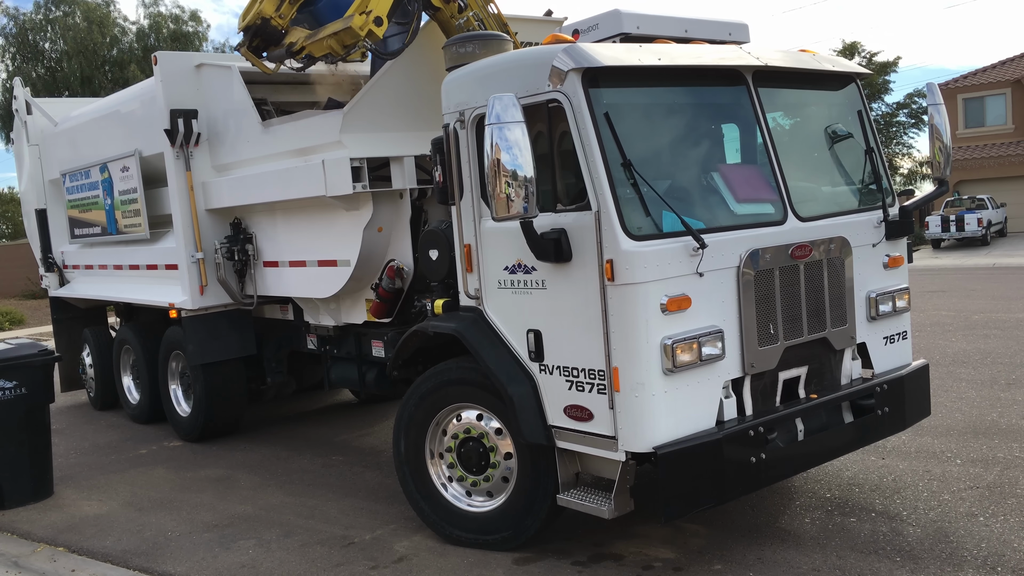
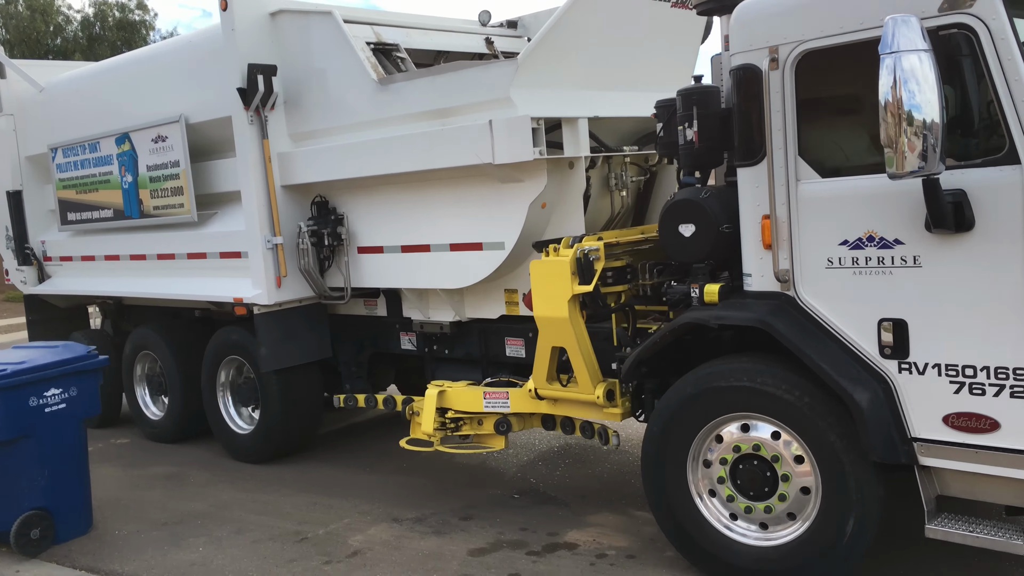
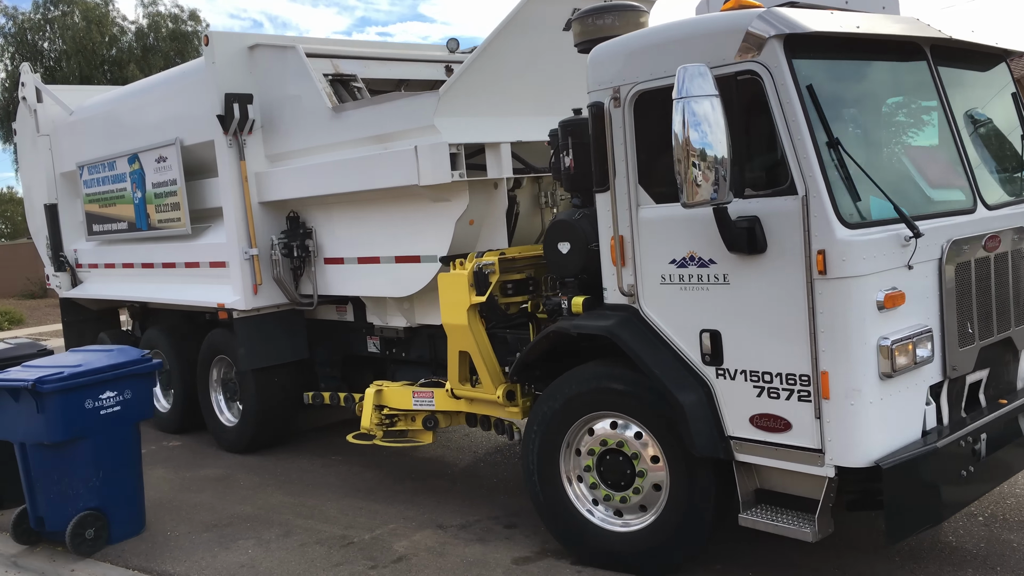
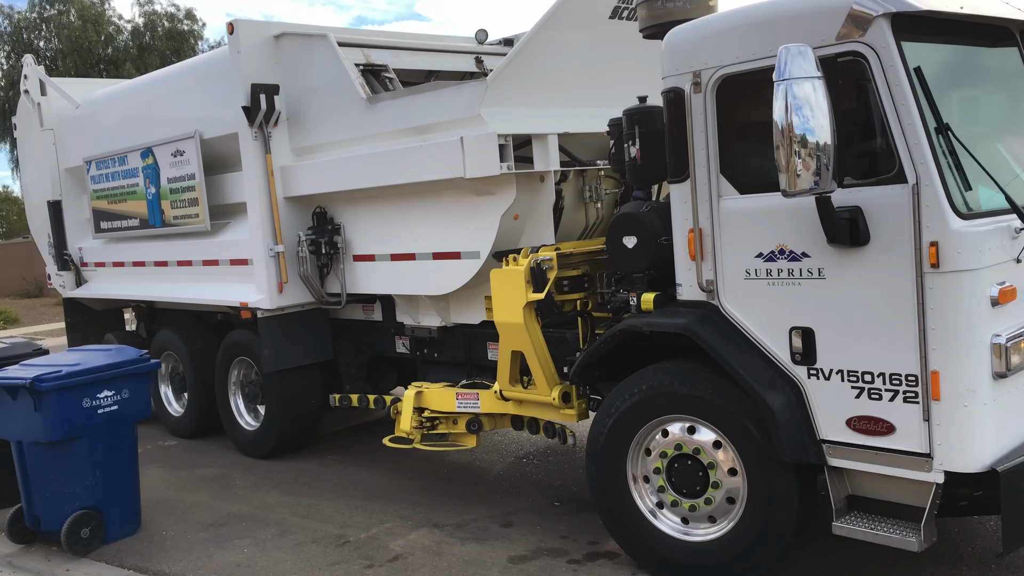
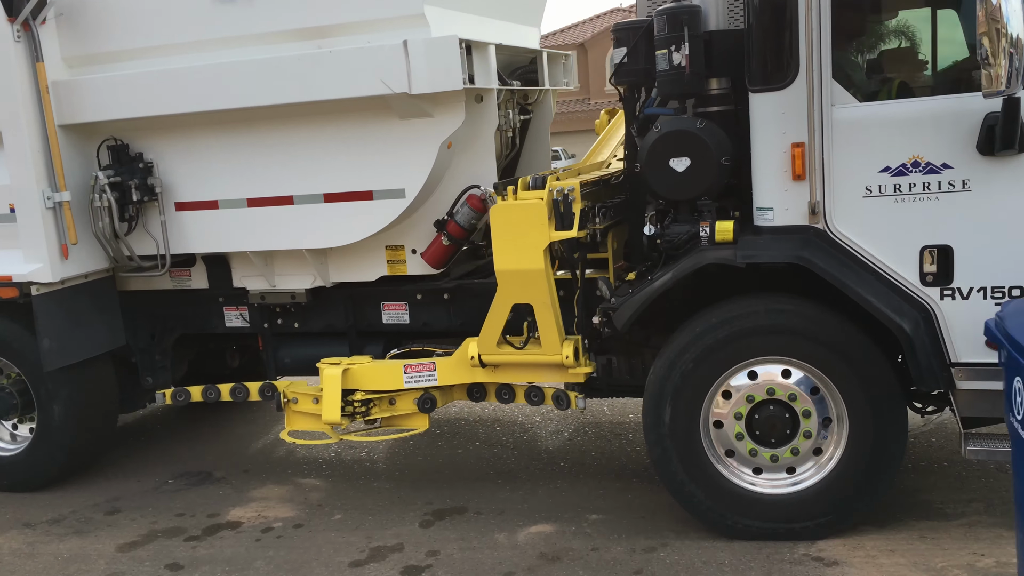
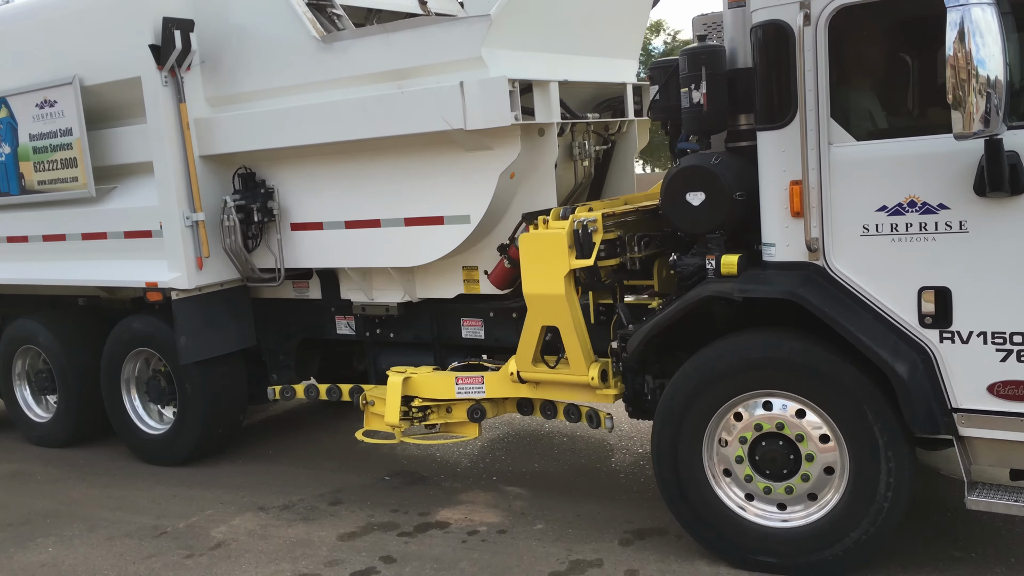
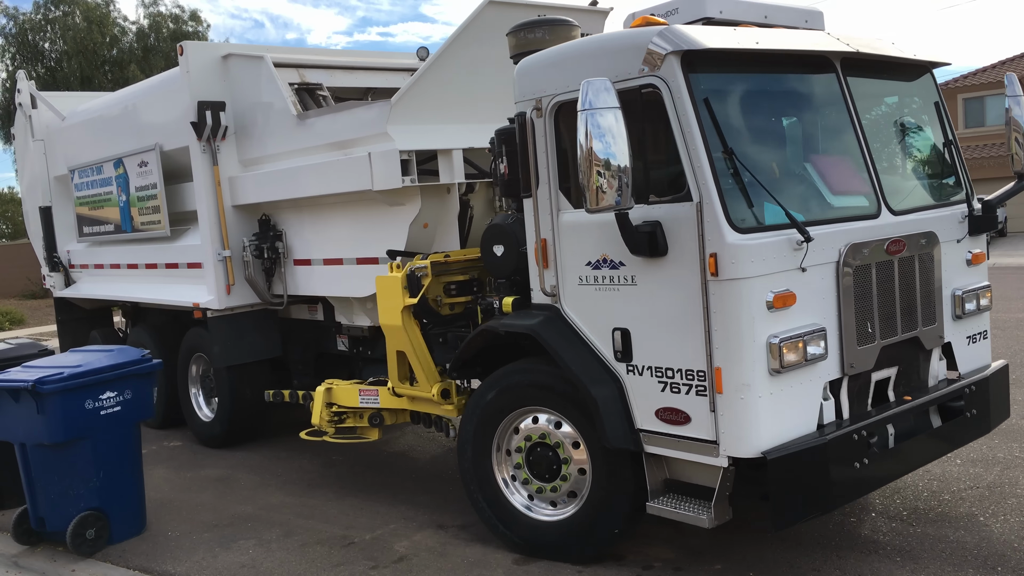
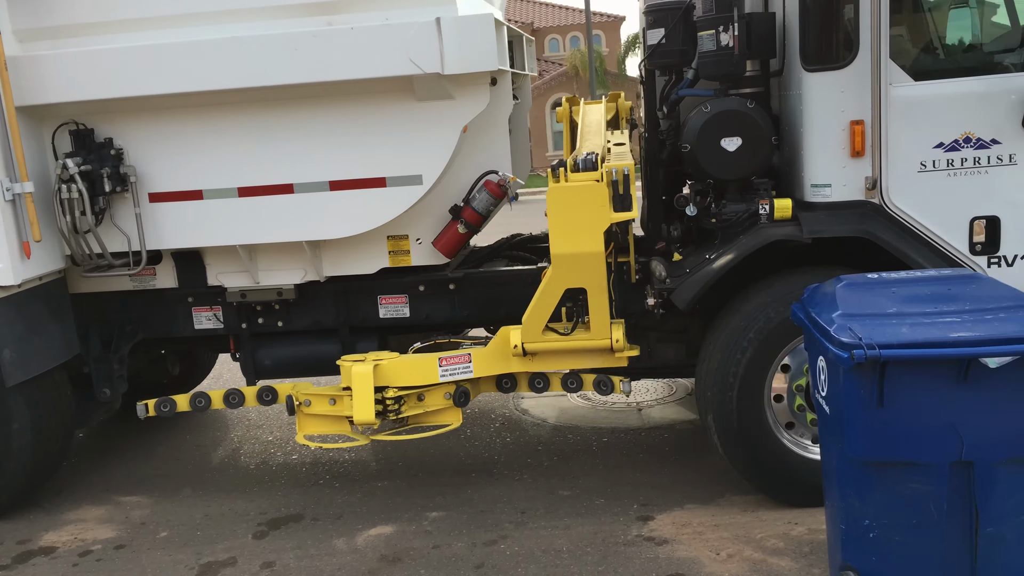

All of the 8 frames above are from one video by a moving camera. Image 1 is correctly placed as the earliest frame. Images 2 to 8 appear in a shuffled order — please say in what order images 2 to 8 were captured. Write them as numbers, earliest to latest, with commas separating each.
7, 3, 4, 2, 6, 5, 8
